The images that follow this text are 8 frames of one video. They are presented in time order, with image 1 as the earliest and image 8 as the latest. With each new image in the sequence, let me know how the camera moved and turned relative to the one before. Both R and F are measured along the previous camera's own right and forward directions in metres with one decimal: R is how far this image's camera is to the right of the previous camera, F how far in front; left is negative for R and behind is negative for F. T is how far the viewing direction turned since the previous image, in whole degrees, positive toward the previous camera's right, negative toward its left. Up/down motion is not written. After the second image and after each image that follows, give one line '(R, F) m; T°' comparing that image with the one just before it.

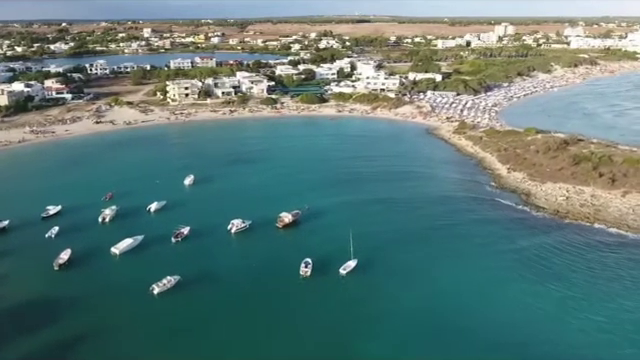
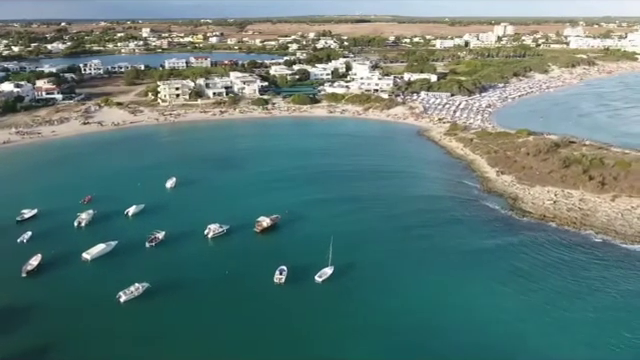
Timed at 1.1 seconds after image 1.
(+1.5, +0.9) m; 0°
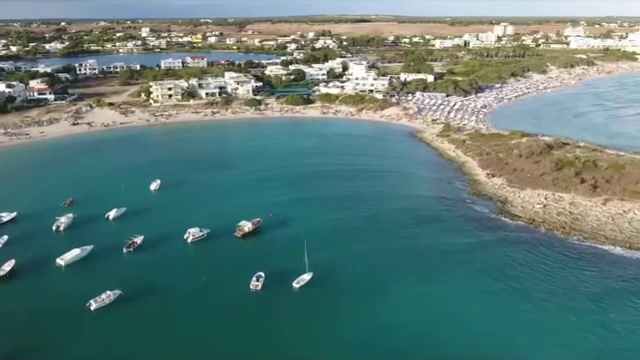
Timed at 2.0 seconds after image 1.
(+1.3, +0.9) m; 0°
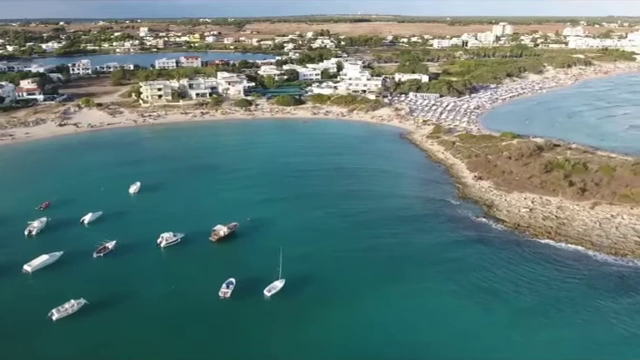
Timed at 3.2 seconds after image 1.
(+1.6, +1.0) m; 0°
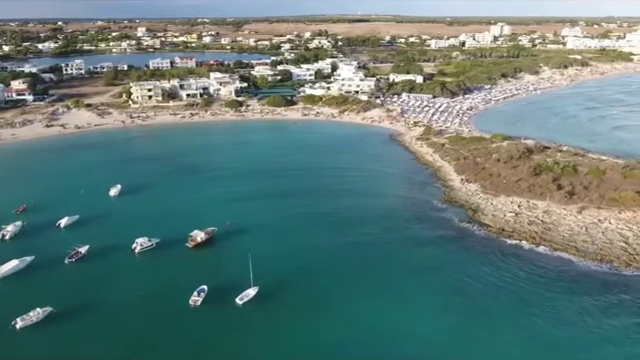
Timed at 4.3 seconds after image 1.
(+1.4, +0.8) m; 0°
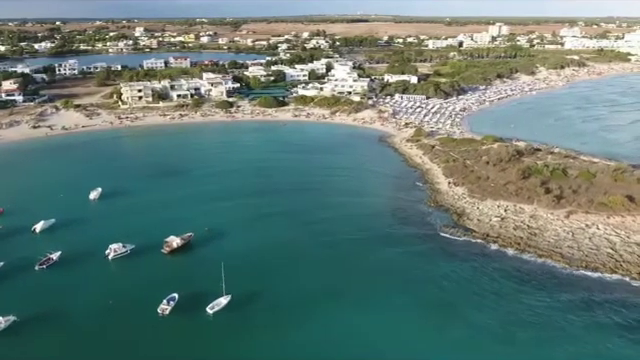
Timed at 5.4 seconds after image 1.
(+1.4, +0.9) m; 0°
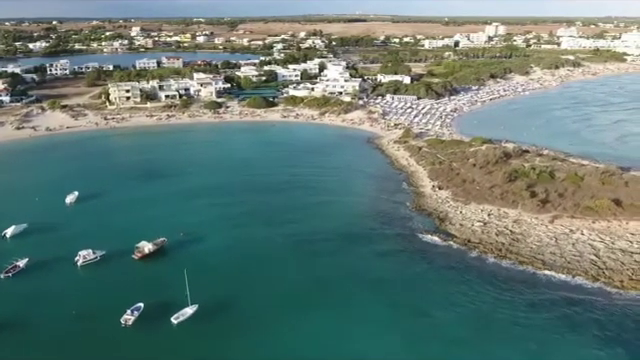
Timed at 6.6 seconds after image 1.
(+1.5, +0.9) m; 0°
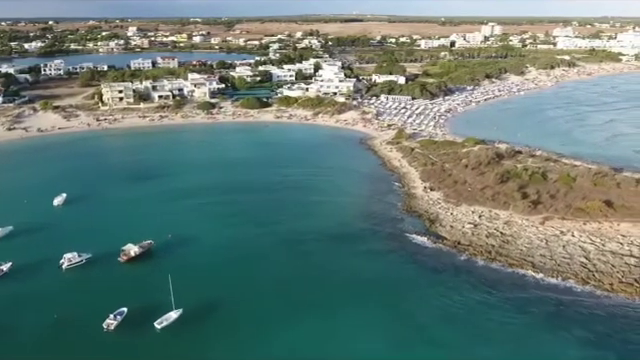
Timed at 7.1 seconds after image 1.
(+0.6, +0.3) m; 0°
